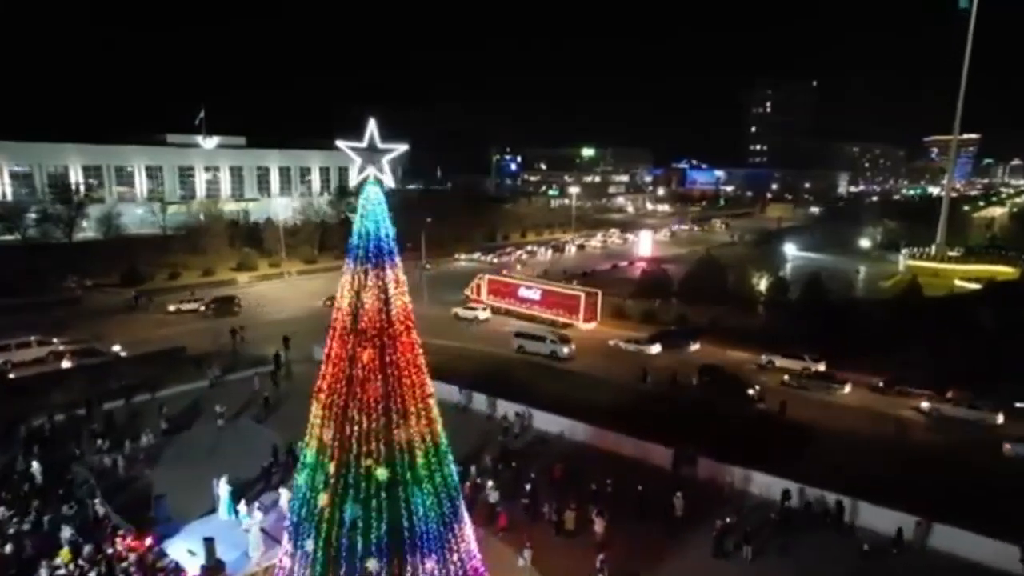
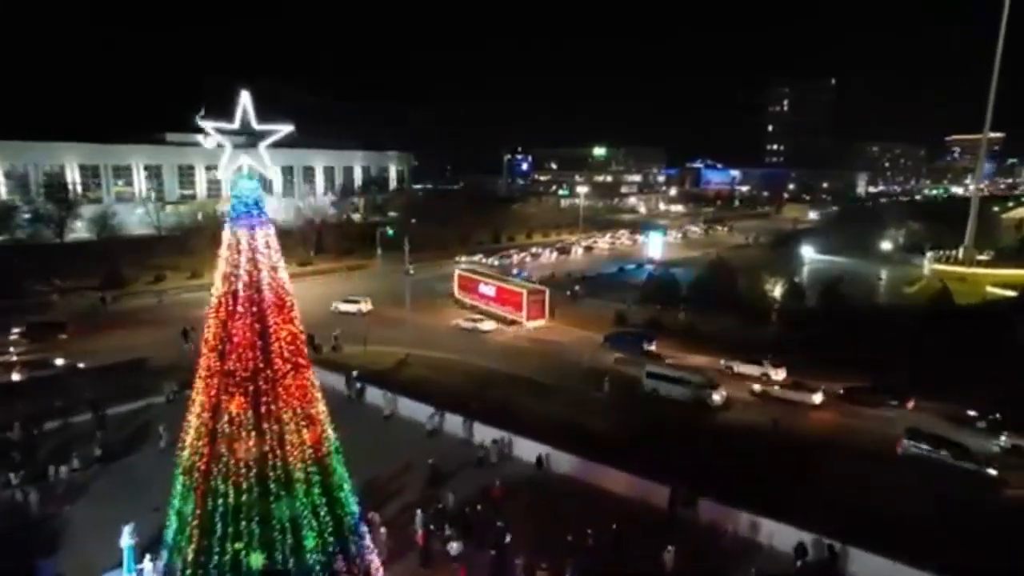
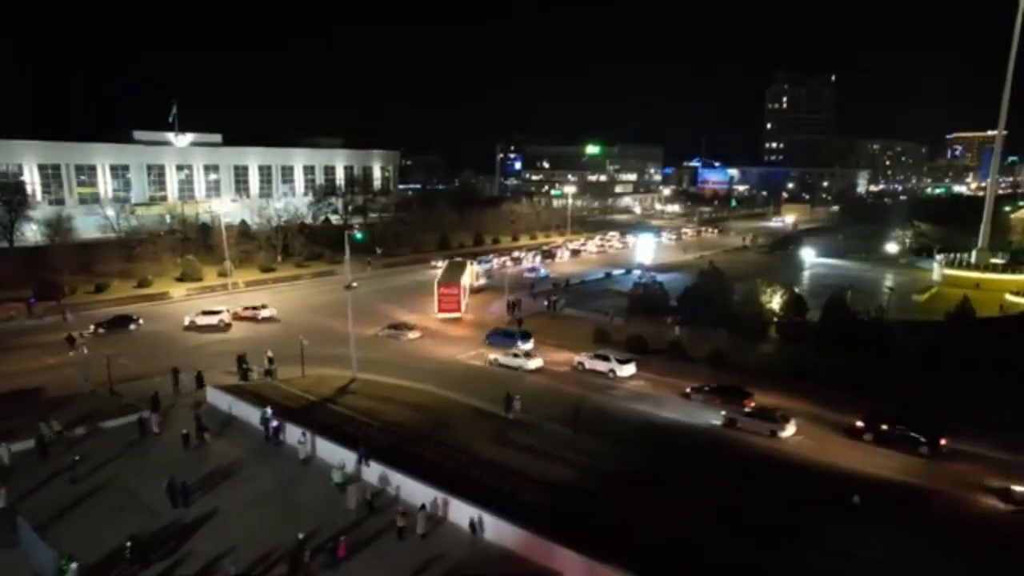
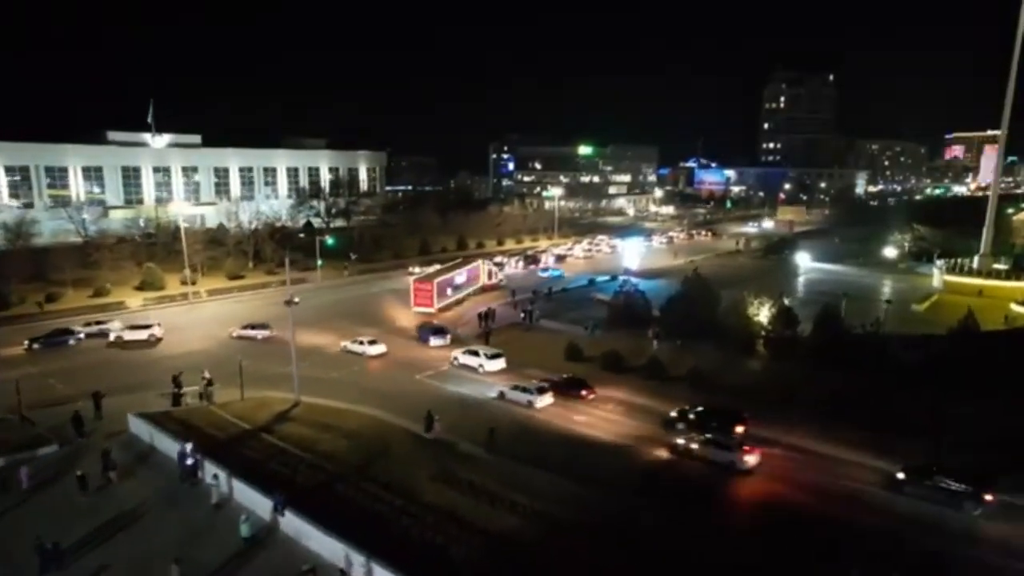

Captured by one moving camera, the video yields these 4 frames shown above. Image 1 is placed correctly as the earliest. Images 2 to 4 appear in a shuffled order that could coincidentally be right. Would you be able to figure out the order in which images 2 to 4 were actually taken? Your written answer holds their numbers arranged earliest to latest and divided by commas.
2, 3, 4
